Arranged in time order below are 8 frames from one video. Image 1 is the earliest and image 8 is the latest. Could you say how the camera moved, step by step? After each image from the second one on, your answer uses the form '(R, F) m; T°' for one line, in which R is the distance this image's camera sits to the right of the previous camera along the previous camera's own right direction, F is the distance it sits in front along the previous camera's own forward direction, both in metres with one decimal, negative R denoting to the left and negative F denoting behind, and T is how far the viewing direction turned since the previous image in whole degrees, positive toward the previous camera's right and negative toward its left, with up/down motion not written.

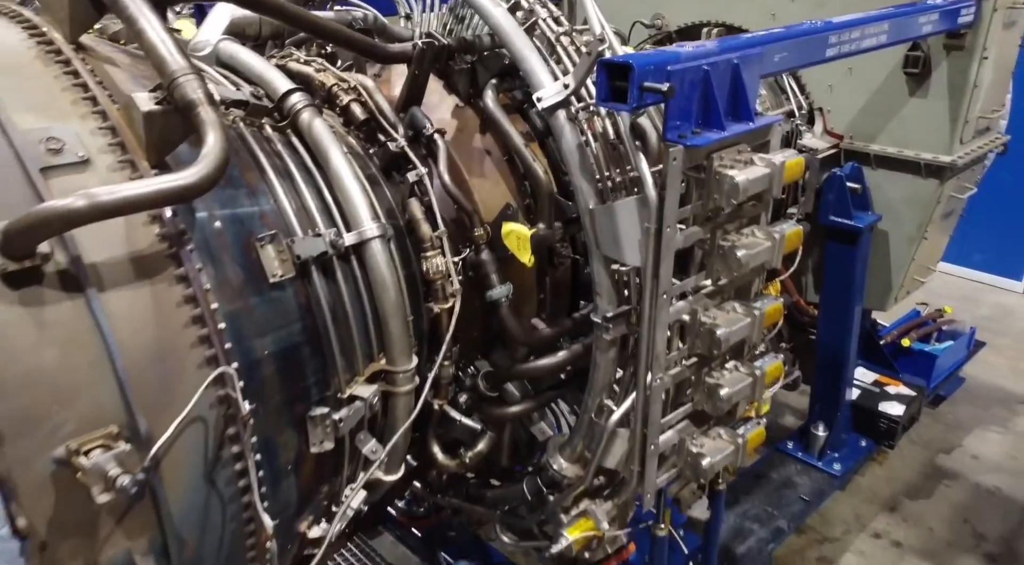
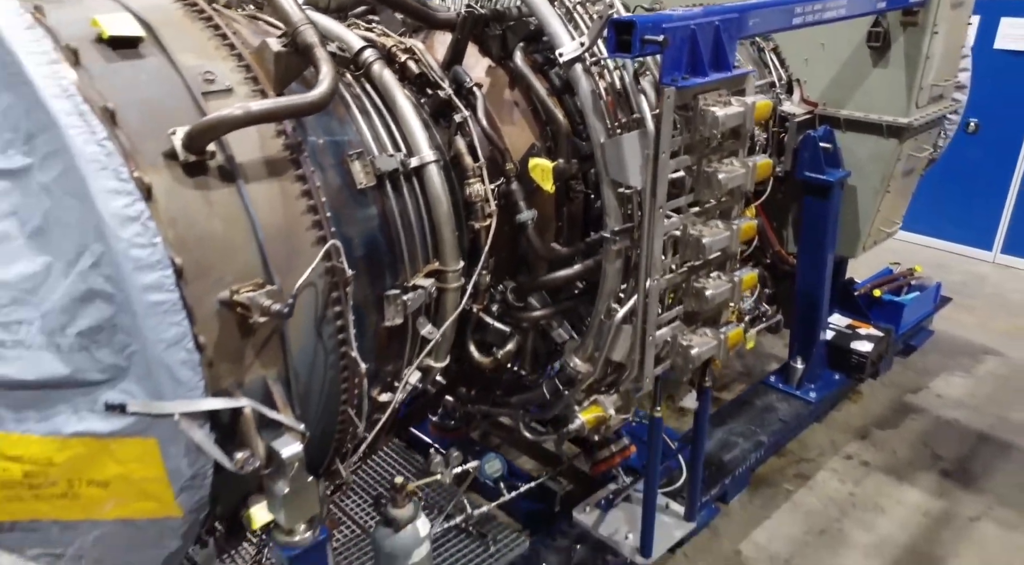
(-0.1, -0.3) m; 0°
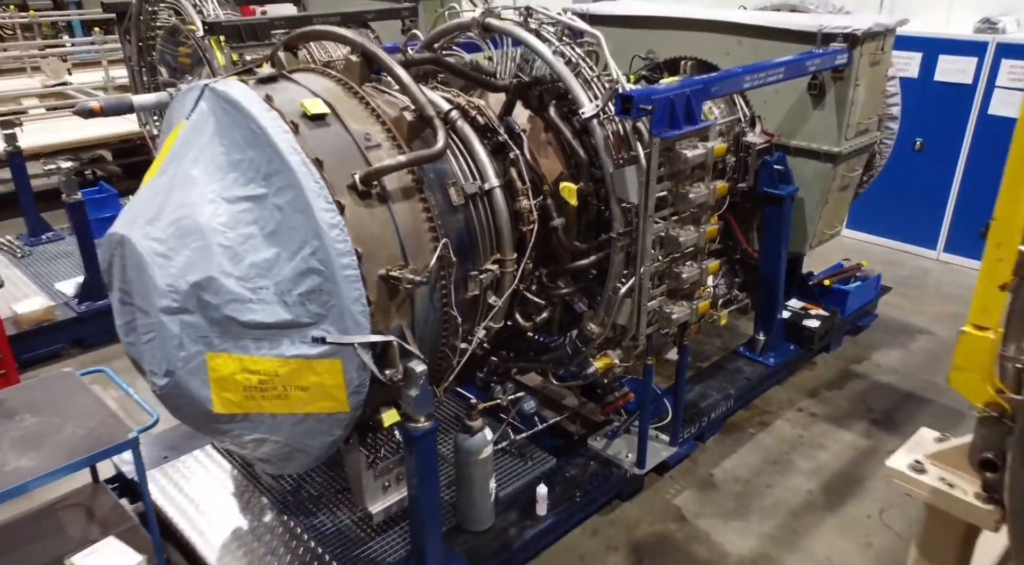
(-0.1, -0.7) m; 0°
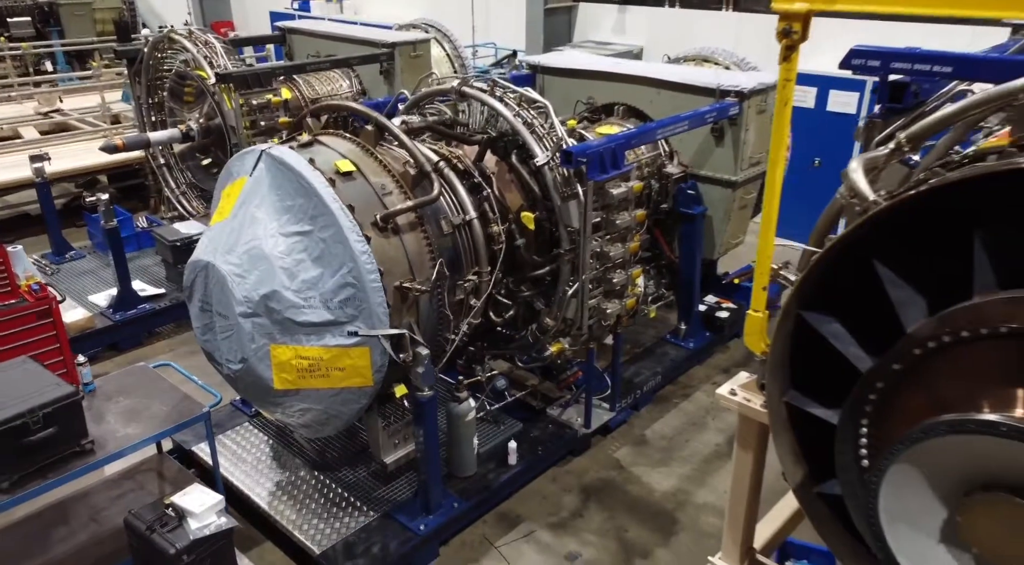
(-0.1, -0.8) m; +3°
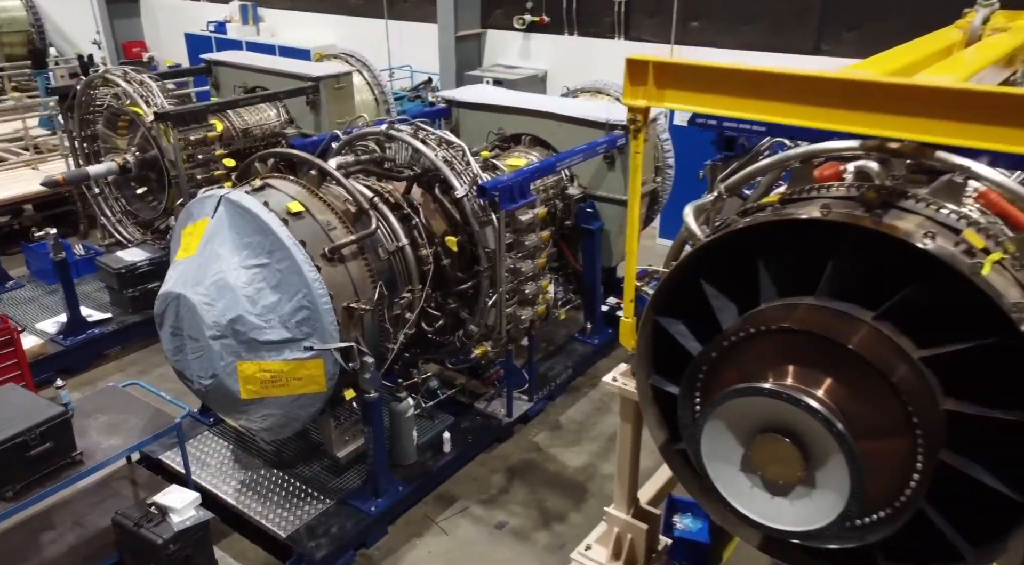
(0.0, -0.5) m; +5°
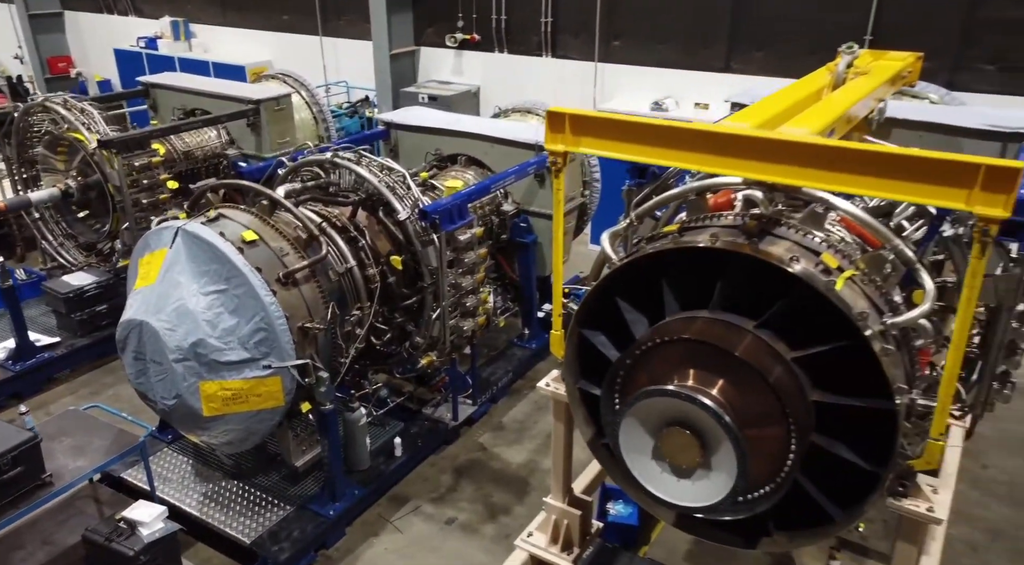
(0.0, -0.3) m; +4°
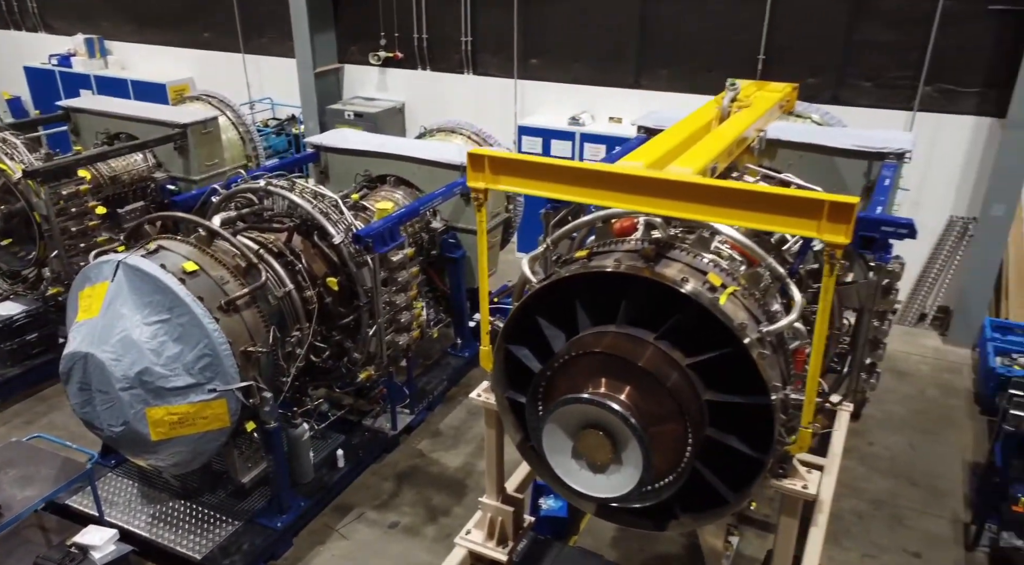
(0.0, -0.3) m; +5°
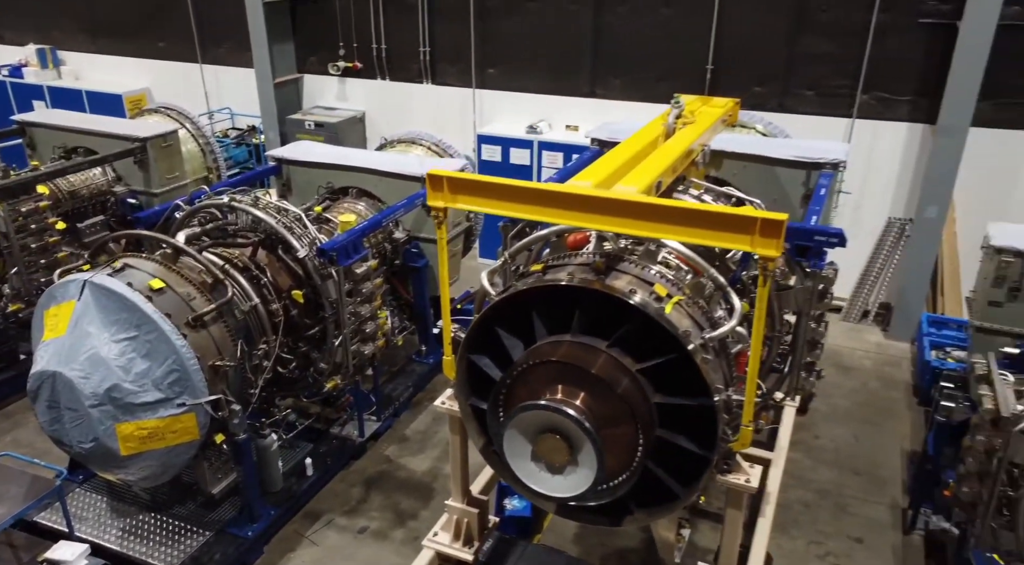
(0.0, -0.1) m; +3°
